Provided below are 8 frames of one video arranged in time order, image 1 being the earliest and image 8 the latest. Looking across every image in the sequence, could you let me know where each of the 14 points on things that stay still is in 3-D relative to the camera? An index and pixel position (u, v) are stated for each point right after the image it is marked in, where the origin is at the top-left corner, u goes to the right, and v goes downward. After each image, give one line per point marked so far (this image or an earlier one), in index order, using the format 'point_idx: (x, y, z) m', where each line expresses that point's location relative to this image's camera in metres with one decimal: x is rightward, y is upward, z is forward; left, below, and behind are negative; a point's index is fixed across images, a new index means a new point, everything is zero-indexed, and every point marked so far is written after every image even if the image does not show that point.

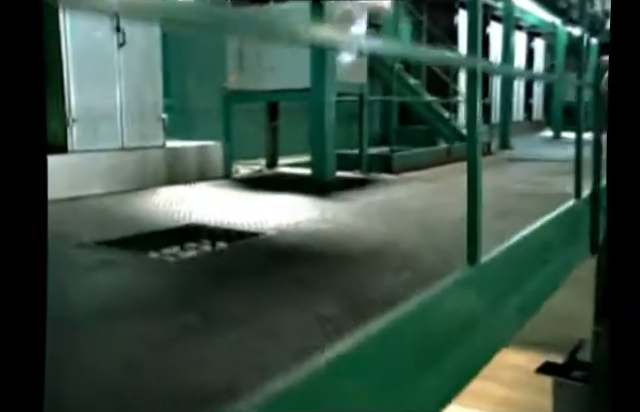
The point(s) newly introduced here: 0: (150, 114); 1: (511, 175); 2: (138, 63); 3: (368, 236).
0: (-1.5, +0.8, +5.9) m
1: (+1.7, +0.4, +7.3) m
2: (-1.5, +1.2, +5.8) m
3: (+0.2, -0.3, +4.2) m
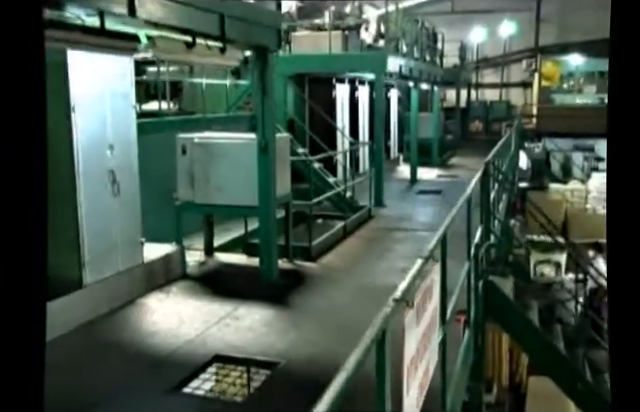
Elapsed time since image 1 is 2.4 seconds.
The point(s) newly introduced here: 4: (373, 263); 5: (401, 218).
0: (-2.0, -0.4, +7.0) m
1: (+1.1, -0.7, +8.9) m
2: (-2.0, +0.1, +6.9) m
3: (+0.1, -1.2, +5.5) m
4: (+0.7, -0.7, +8.6) m
5: (+1.4, -0.2, +11.9) m
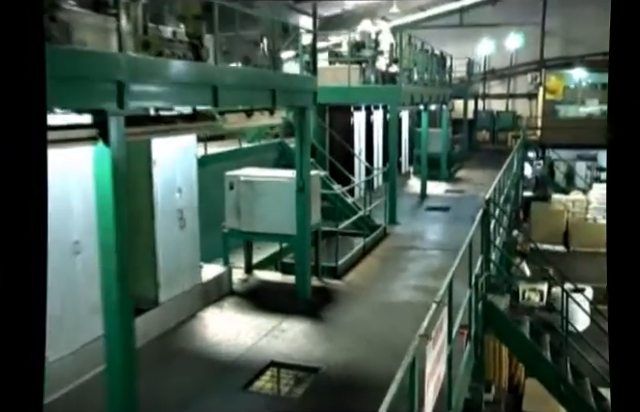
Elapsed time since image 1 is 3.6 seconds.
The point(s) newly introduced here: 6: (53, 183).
0: (-1.6, -0.8, +8.5) m
1: (+1.4, -1.1, +10.4) m
2: (-1.6, -0.3, +8.4) m
3: (+0.4, -1.6, +7.0) m
4: (+1.1, -1.1, +10.1) m
5: (+1.9, -0.6, +13.3) m
6: (-2.4, +0.2, +5.9) m
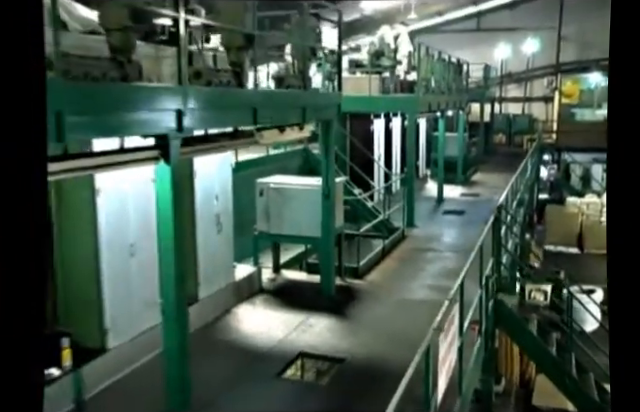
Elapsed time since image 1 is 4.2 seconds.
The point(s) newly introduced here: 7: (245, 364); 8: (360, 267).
0: (-1.3, -0.9, +9.3) m
1: (+1.8, -1.2, +11.1) m
2: (-1.3, -0.4, +9.2) m
3: (+0.7, -1.7, +7.8) m
4: (+1.4, -1.2, +10.8) m
5: (+2.3, -0.7, +14.1) m
6: (-2.1, +0.1, +6.7) m
7: (-0.8, -1.8, +7.4) m
8: (+0.7, -1.0, +11.1) m
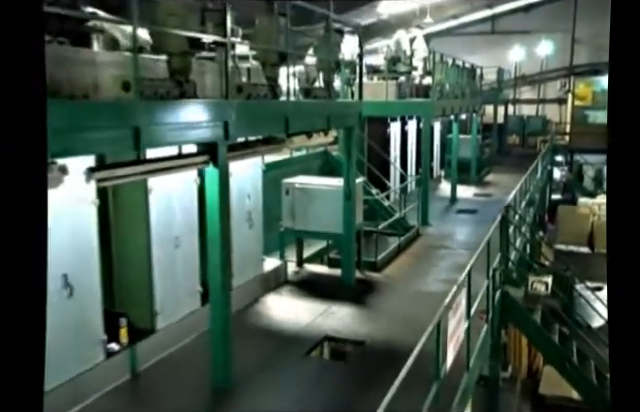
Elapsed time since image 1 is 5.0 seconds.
0: (-1.0, -0.8, +10.2) m
1: (+2.2, -1.1, +12.0) m
2: (-0.9, -0.4, +10.1) m
3: (+1.0, -1.7, +8.6) m
4: (+1.8, -1.2, +11.7) m
5: (+2.7, -0.7, +14.9) m
6: (-1.8, +0.1, +7.7) m
7: (-0.6, -1.7, +8.4) m
8: (+1.0, -1.0, +11.9) m
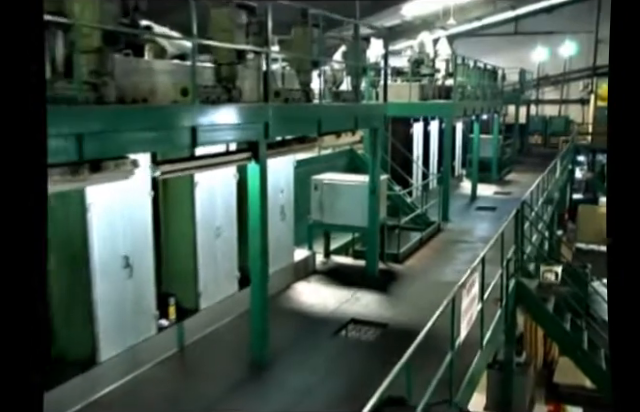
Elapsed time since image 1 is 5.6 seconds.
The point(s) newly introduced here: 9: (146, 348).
0: (-0.5, -0.7, +11.0) m
1: (+2.7, -1.1, +12.7) m
2: (-0.5, -0.3, +10.9) m
3: (+1.4, -1.6, +9.4) m
4: (+2.3, -1.1, +12.4) m
5: (+3.3, -0.6, +15.6) m
6: (-1.5, +0.2, +8.5) m
7: (-0.2, -1.7, +9.2) m
8: (+1.5, -0.9, +12.7) m
9: (-2.0, -1.6, +7.5) m
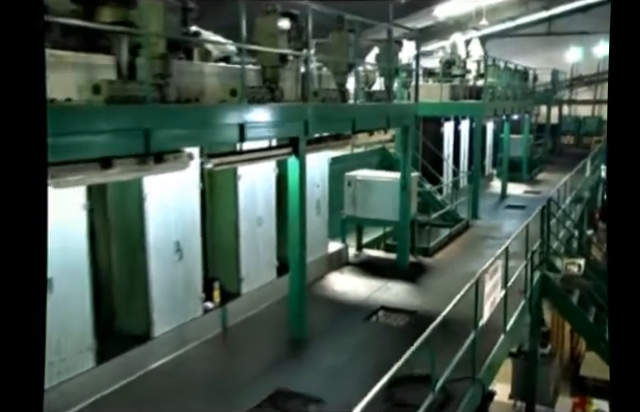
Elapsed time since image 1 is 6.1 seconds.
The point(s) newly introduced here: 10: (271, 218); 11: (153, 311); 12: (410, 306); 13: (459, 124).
0: (+0.1, -0.6, +11.7) m
1: (+3.3, -1.0, +13.2) m
2: (+0.1, -0.2, +11.6) m
3: (+1.9, -1.5, +9.9) m
4: (+2.9, -1.0, +12.9) m
5: (+4.1, -0.5, +16.0) m
6: (-1.0, +0.3, +9.2) m
7: (+0.3, -1.6, +9.8) m
8: (+2.2, -0.8, +13.2) m
9: (-1.6, -1.5, +8.2) m
10: (-0.7, -0.2, +9.7) m
11: (-1.9, -1.2, +7.5) m
12: (+1.4, -1.5, +10.1) m
13: (+4.1, +2.4, +19.6) m
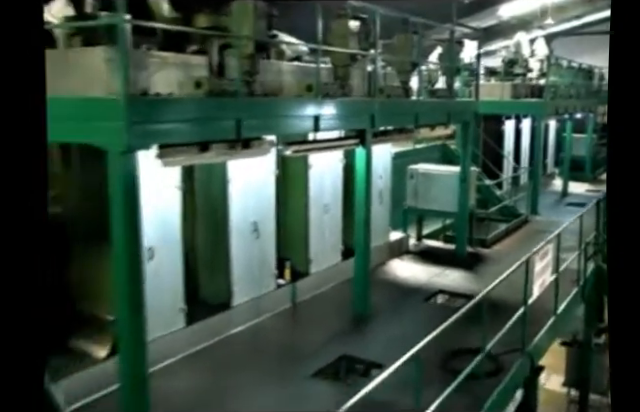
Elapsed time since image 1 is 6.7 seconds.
0: (+1.2, -0.5, +12.4) m
1: (+4.6, -0.9, +13.6) m
2: (+1.2, 0.0, +12.3) m
3: (+2.9, -1.4, +10.5) m
4: (+4.2, -0.9, +13.4) m
5: (+5.6, -0.4, +16.4) m
6: (0.0, +0.5, +10.0) m
7: (+1.3, -1.4, +10.5) m
8: (+3.5, -0.7, +13.8) m
9: (-0.7, -1.3, +9.1) m
10: (+0.3, 0.0, +10.6) m
11: (-1.1, -1.0, +8.4) m
12: (+2.3, -1.3, +10.7) m
13: (+6.0, +2.5, +20.0) m
